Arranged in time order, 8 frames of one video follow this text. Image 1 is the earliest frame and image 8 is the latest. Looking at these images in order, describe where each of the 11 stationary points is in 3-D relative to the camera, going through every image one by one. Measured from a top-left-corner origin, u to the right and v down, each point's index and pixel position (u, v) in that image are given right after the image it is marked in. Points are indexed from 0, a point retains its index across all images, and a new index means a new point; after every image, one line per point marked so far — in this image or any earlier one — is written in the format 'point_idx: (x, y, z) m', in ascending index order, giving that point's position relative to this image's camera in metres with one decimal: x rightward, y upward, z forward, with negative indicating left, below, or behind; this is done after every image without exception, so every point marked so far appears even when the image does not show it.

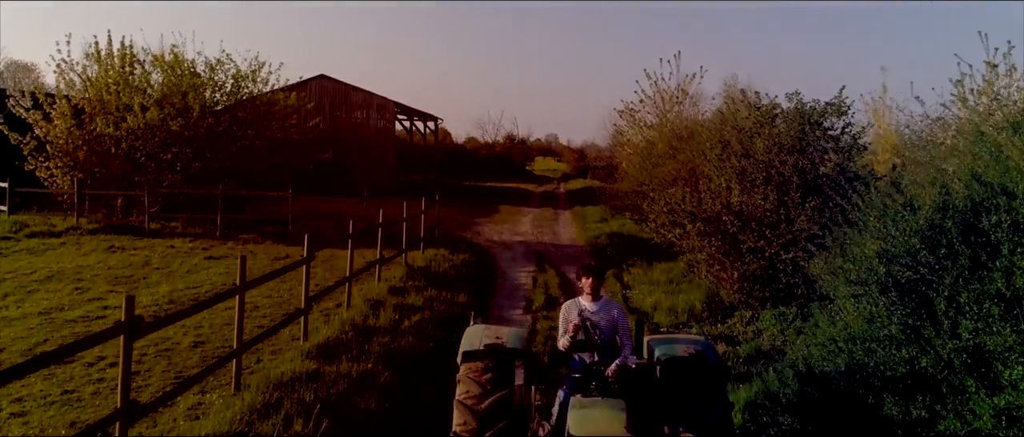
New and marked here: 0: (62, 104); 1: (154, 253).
0: (-8.8, +2.3, +14.9) m
1: (-5.8, -0.6, +12.4) m
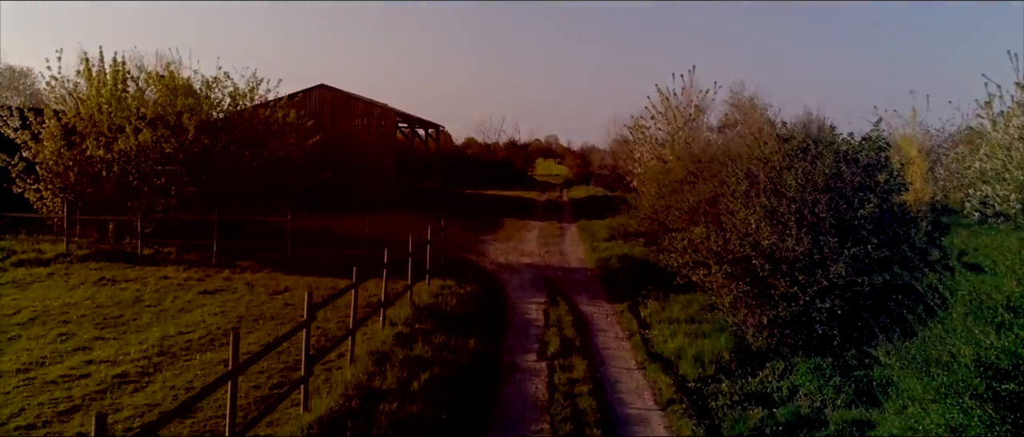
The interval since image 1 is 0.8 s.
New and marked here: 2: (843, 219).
0: (-8.7, +1.8, +14.3) m
1: (-5.6, -1.1, +11.7) m
2: (+3.8, 0.0, +8.7) m
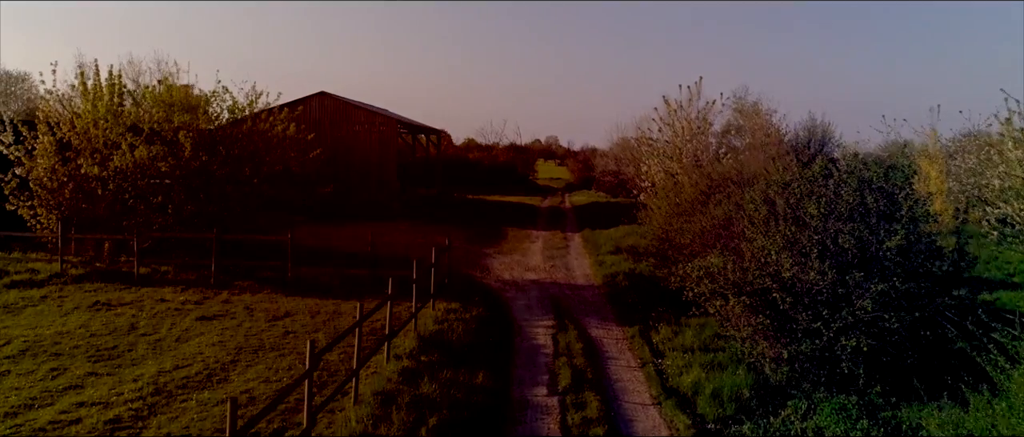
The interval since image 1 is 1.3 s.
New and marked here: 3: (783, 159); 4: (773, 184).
0: (-8.6, +1.4, +13.9) m
1: (-5.5, -1.4, +11.4) m
2: (+3.9, -0.3, +8.3) m
3: (+4.0, +1.0, +11.4) m
4: (+3.4, +0.4, +10.0) m
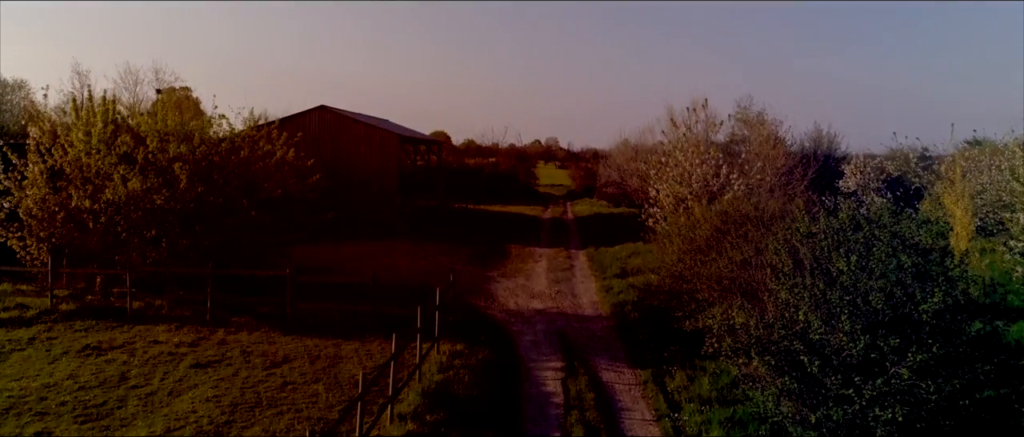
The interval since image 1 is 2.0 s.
0: (-8.5, +0.8, +13.4) m
1: (-5.4, -2.0, +10.9) m
2: (+4.0, -1.0, +7.9) m
3: (+4.1, +0.4, +10.9) m
4: (+3.6, -0.2, +9.5) m
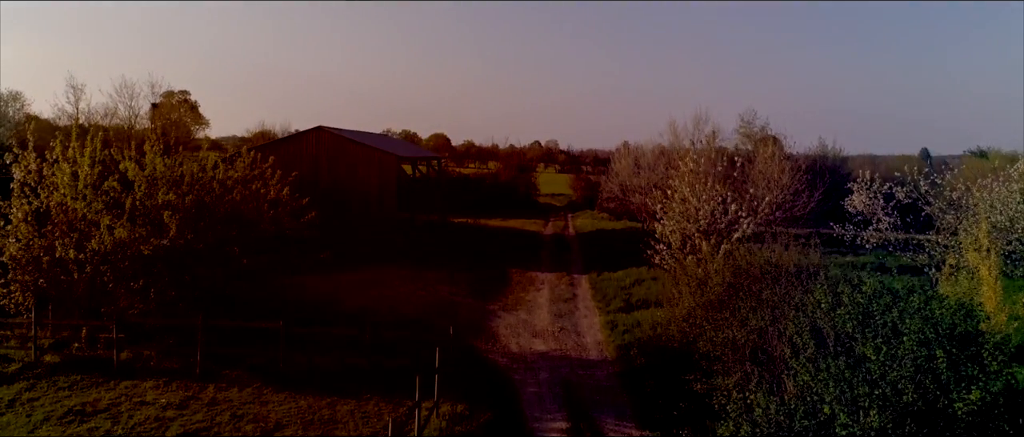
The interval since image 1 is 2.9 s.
0: (-8.4, 0.0, +12.9) m
1: (-5.4, -2.8, +10.4) m
2: (+4.1, -1.8, +7.3) m
3: (+4.2, -0.4, +10.4) m
4: (+3.6, -1.0, +9.0) m
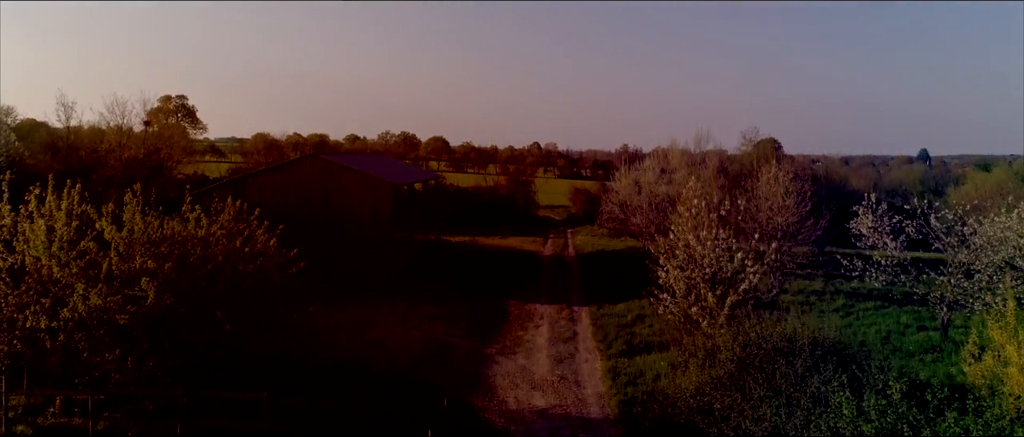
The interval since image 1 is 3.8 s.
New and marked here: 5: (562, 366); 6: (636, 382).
0: (-8.5, -1.0, +12.2) m
1: (-5.4, -3.9, +9.7) m
2: (+4.0, -2.8, +6.7) m
3: (+4.1, -1.4, +9.7) m
4: (+3.6, -2.1, +8.4) m
5: (+1.2, -3.5, +18.3) m
6: (+2.7, -3.6, +16.5) m
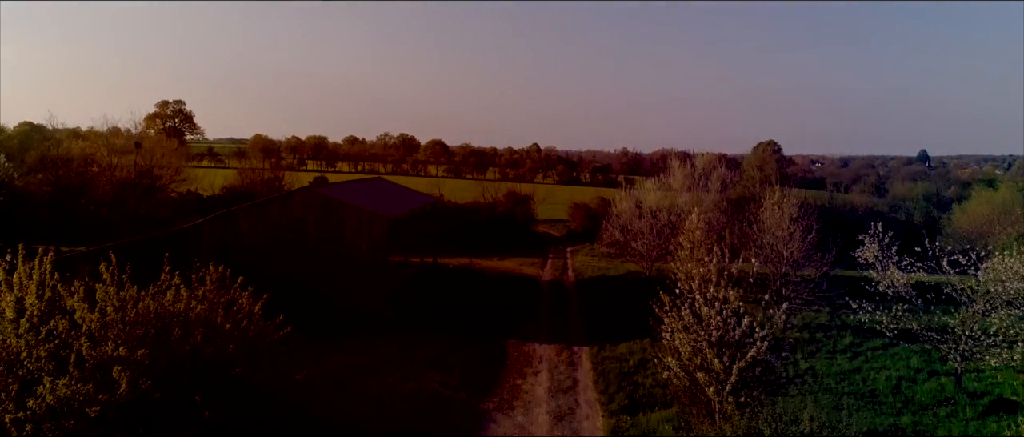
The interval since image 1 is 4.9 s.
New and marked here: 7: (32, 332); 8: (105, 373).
0: (-8.5, -2.2, +11.5) m
1: (-5.4, -5.1, +9.0) m
2: (+4.0, -4.0, +5.9) m
3: (+4.1, -2.7, +9.0) m
4: (+3.5, -3.3, +7.6) m
5: (+1.2, -4.8, +17.6) m
6: (+2.6, -4.8, +15.8) m
7: (-7.5, -1.7, +11.8) m
8: (-6.2, -2.2, +11.6) m
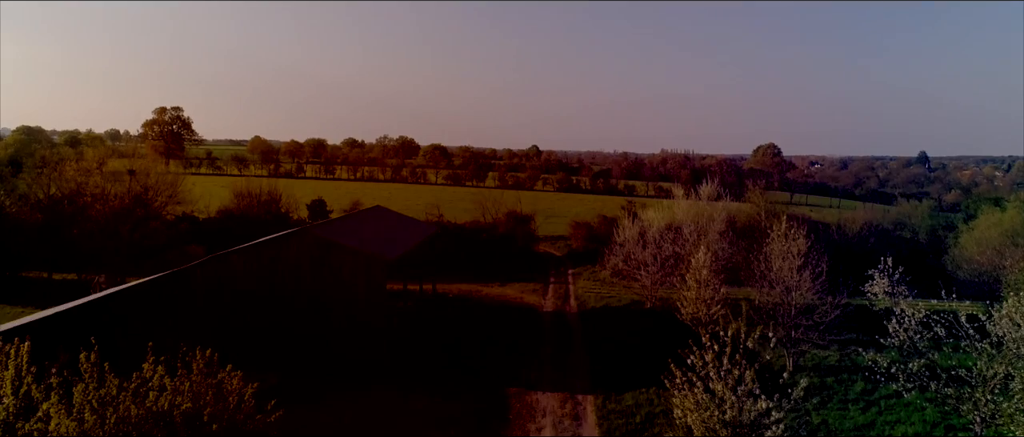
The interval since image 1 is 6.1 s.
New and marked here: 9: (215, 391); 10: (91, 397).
0: (-8.4, -3.7, +10.7) m
1: (-5.4, -6.5, +8.2) m
2: (+4.1, -5.5, +5.2) m
3: (+4.2, -4.1, +8.3) m
4: (+3.6, -4.7, +6.9) m
5: (+1.2, -6.2, +16.9) m
6: (+2.7, -6.2, +15.0) m
7: (-7.4, -3.2, +11.1) m
8: (-6.1, -3.7, +10.8) m
9: (-5.0, -2.9, +12.8) m
10: (-6.2, -2.7, +11.2) m
